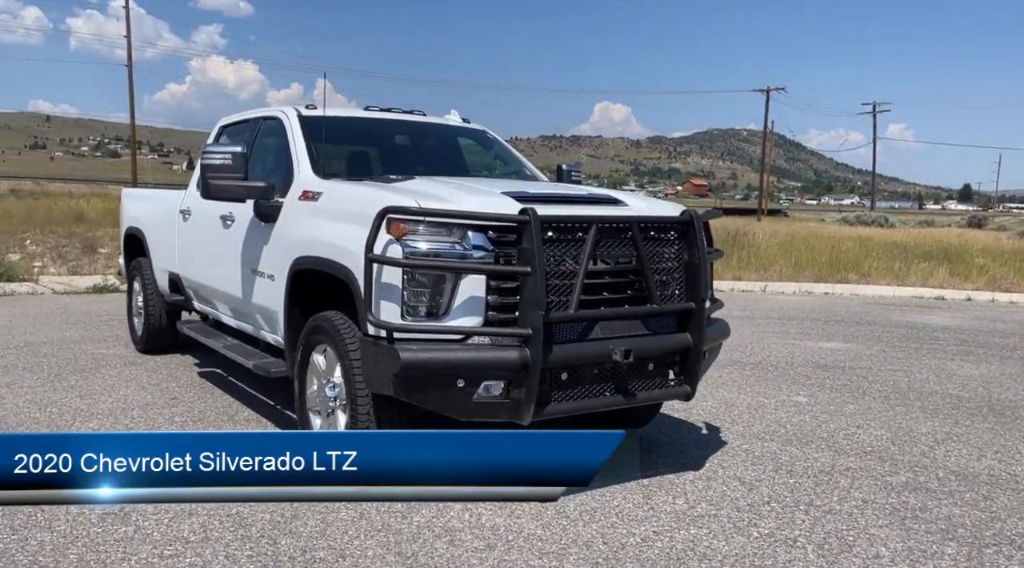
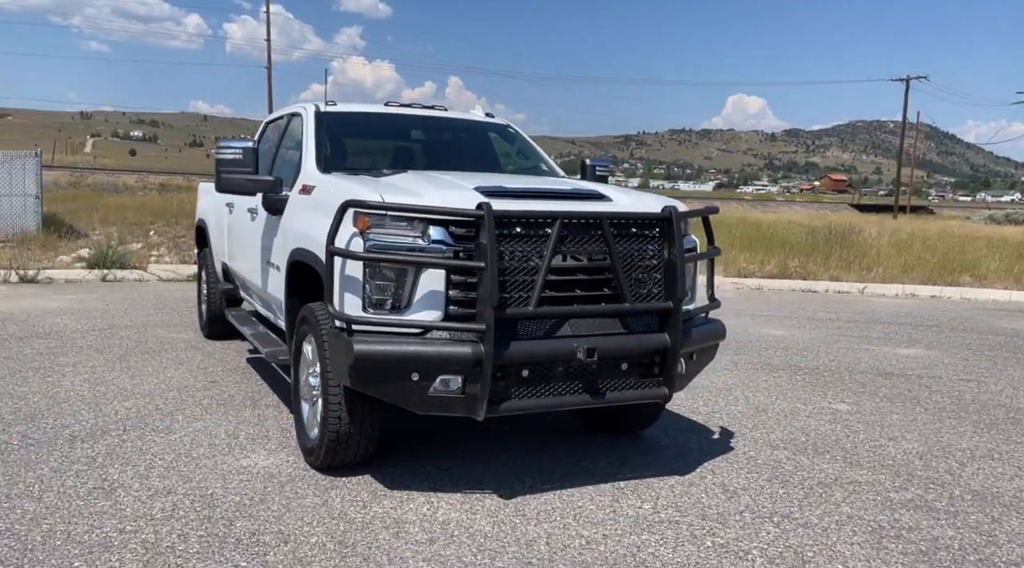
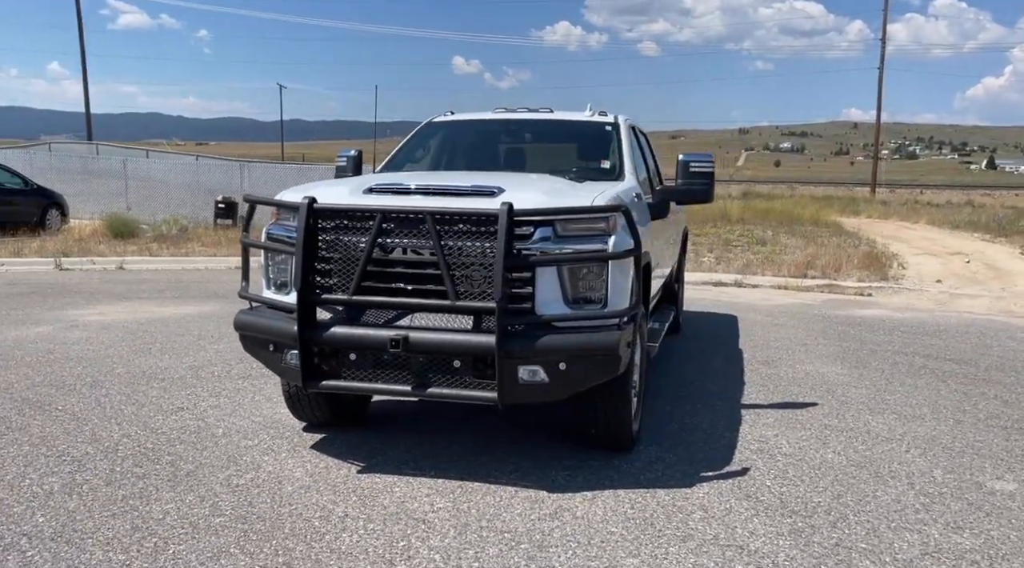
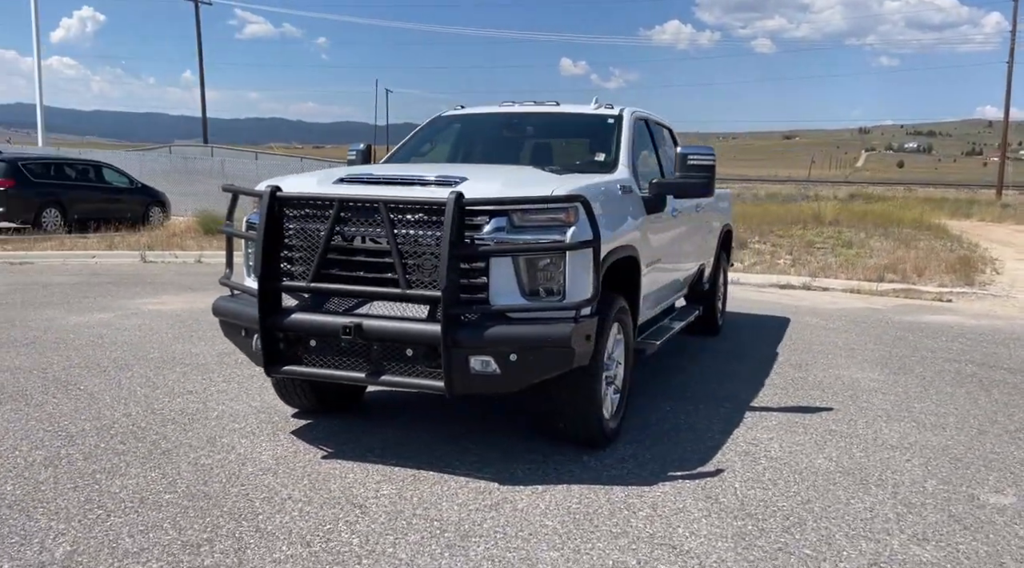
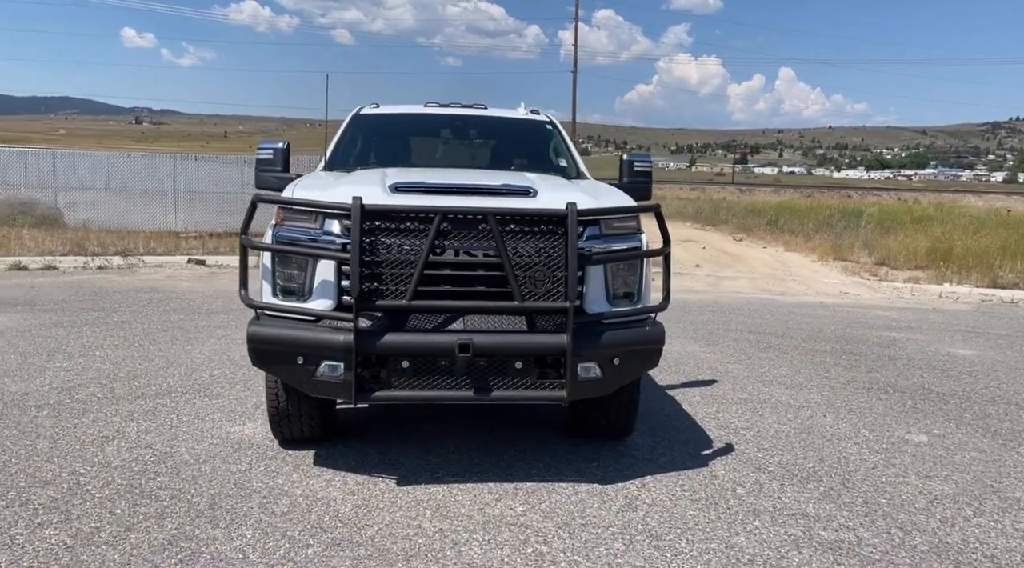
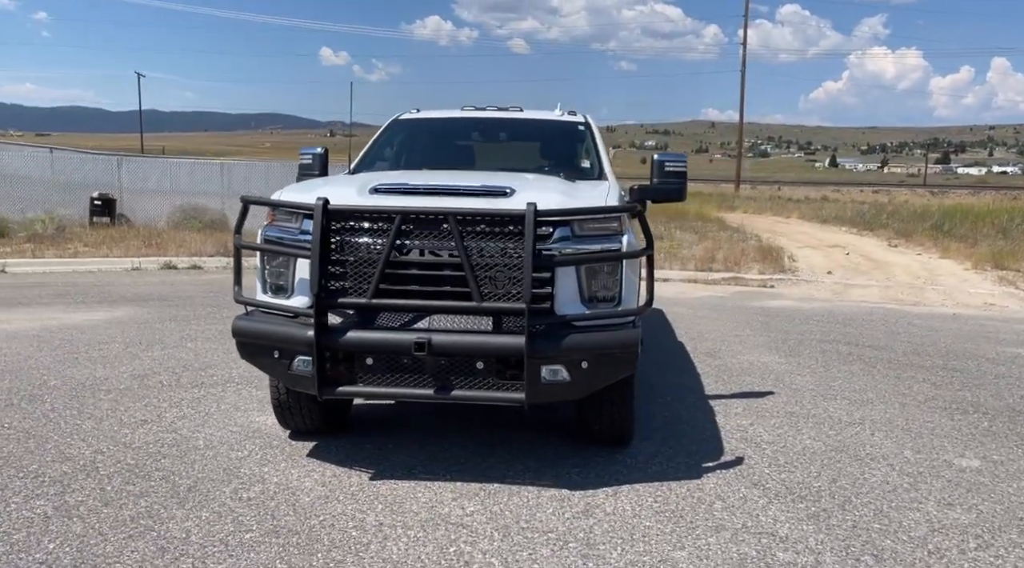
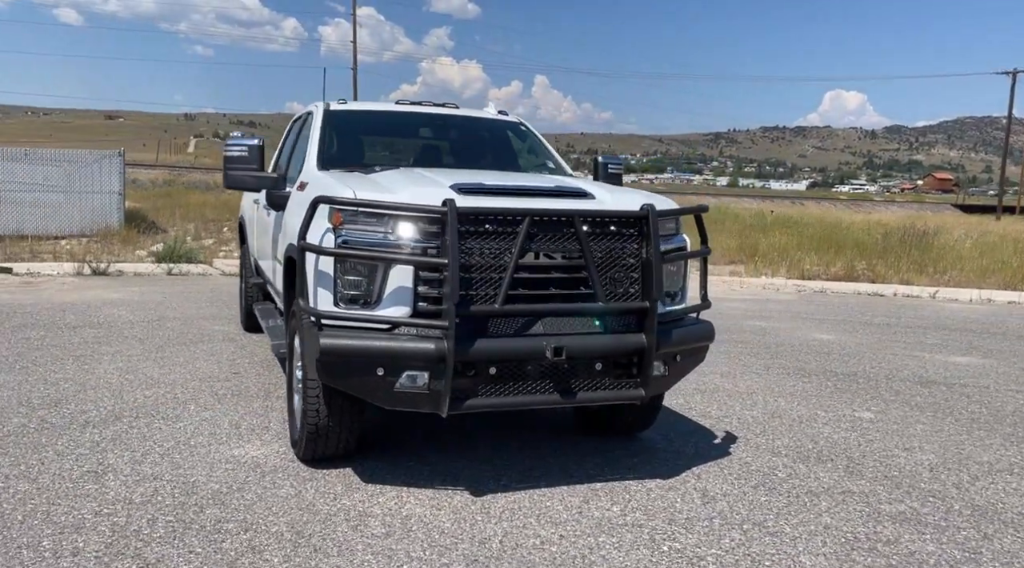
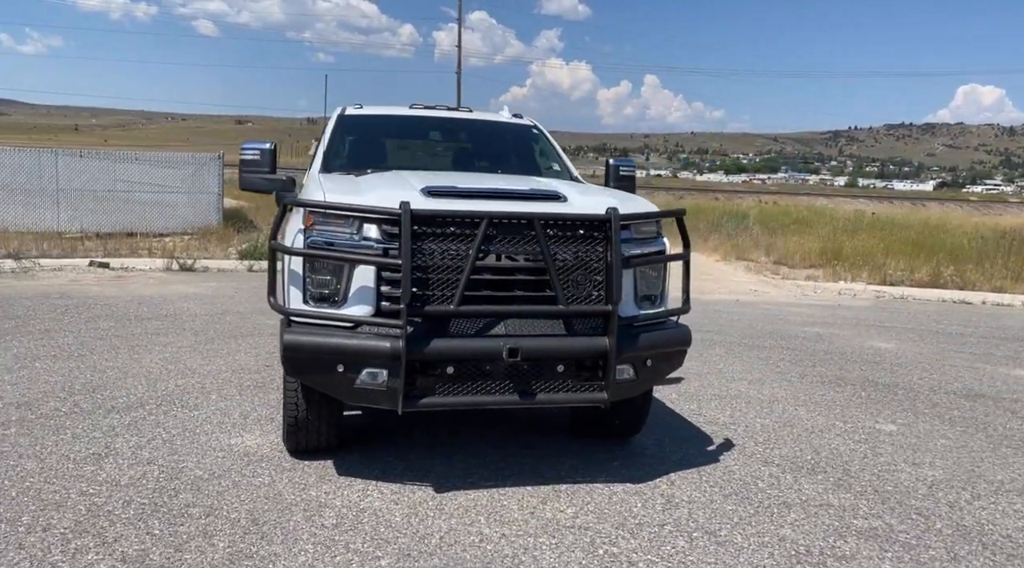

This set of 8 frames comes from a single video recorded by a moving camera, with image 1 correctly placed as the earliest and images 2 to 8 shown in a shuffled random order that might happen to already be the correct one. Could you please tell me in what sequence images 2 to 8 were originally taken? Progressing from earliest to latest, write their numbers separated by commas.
2, 7, 8, 5, 6, 3, 4
